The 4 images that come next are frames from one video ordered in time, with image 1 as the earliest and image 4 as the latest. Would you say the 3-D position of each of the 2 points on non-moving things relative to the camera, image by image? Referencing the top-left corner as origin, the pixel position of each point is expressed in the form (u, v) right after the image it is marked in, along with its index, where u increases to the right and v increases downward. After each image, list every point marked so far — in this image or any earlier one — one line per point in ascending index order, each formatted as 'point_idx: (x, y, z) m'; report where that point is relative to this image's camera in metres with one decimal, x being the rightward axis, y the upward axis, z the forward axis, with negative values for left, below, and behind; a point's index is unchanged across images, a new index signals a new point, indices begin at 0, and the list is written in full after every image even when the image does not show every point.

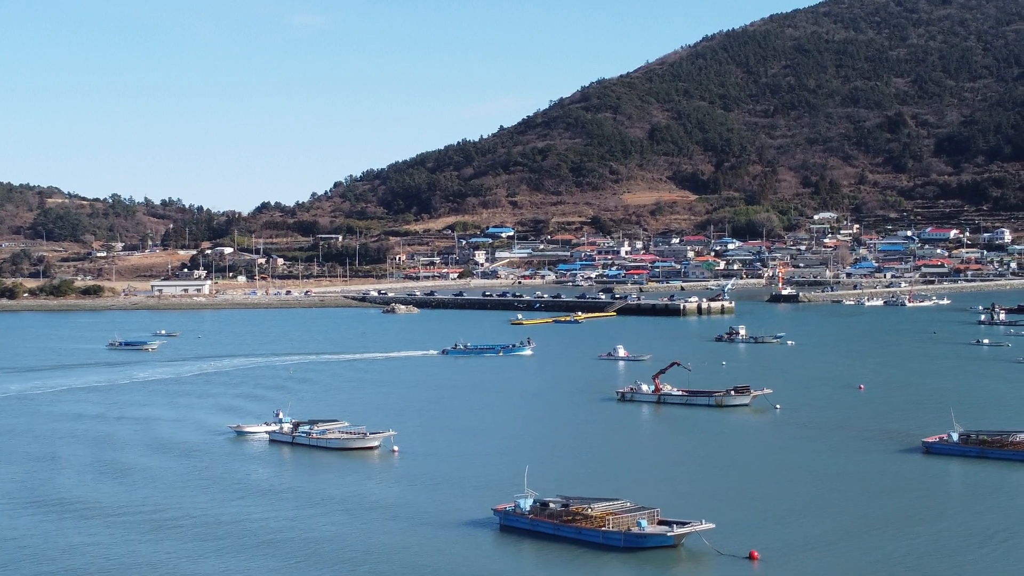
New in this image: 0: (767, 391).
0: (+2.5, -1.0, +11.8) m
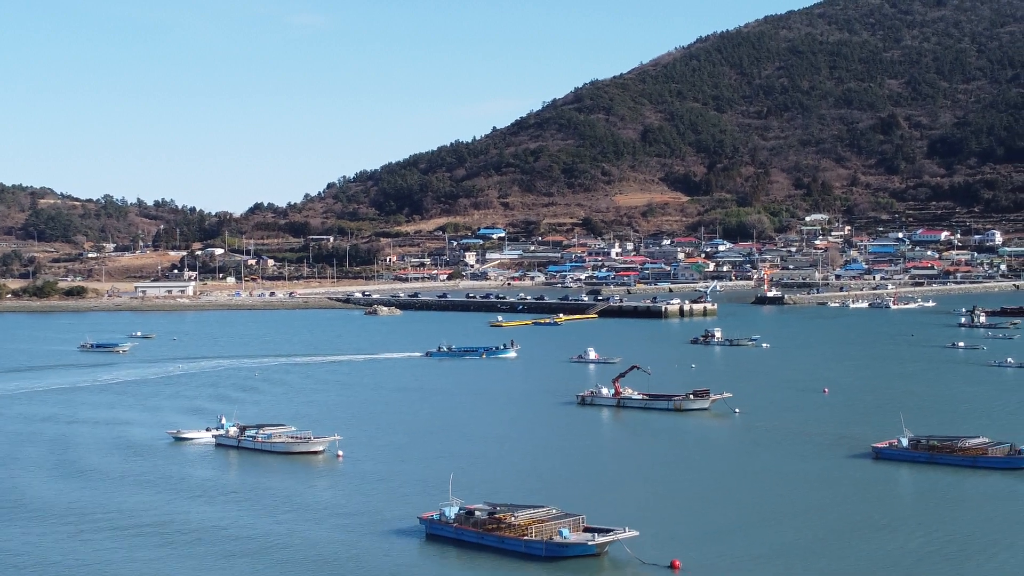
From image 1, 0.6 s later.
0: (+2.2, -1.0, +11.7) m
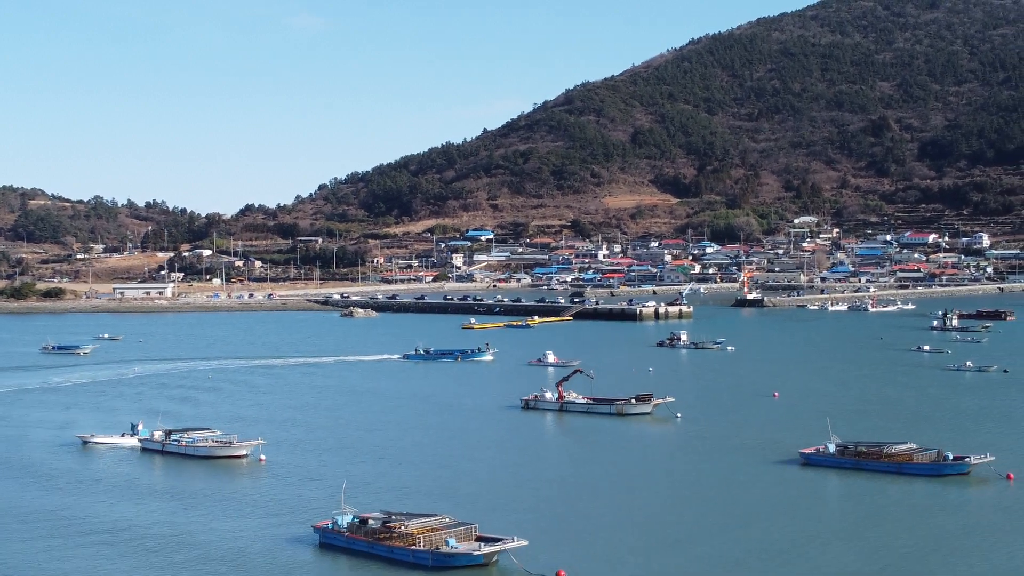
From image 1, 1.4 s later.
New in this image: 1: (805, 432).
0: (+1.7, -1.1, +11.6) m
1: (+2.5, -1.2, +10.3) m
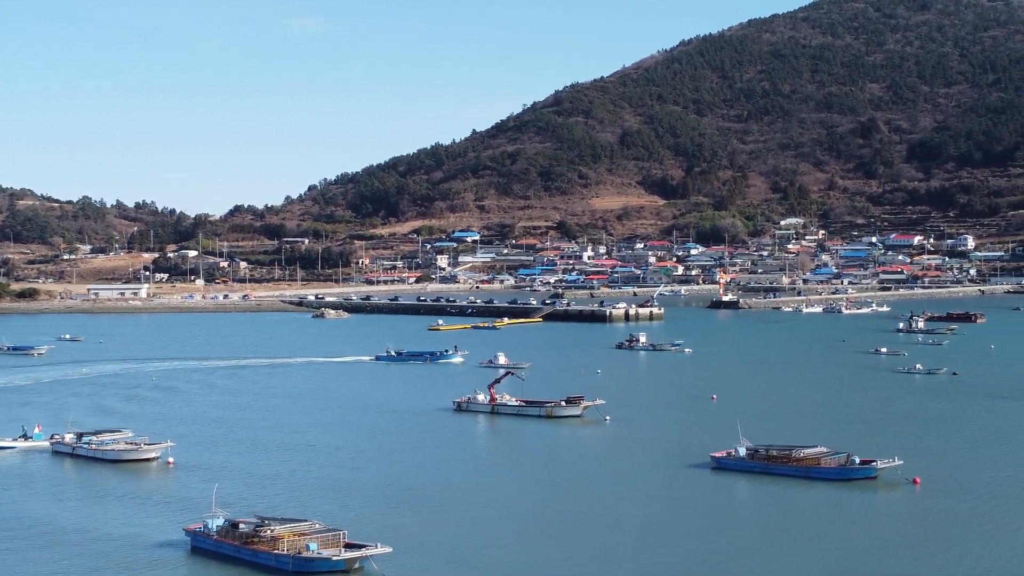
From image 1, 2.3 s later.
0: (+1.1, -1.1, +11.5) m
1: (+2.0, -1.2, +10.2) m
